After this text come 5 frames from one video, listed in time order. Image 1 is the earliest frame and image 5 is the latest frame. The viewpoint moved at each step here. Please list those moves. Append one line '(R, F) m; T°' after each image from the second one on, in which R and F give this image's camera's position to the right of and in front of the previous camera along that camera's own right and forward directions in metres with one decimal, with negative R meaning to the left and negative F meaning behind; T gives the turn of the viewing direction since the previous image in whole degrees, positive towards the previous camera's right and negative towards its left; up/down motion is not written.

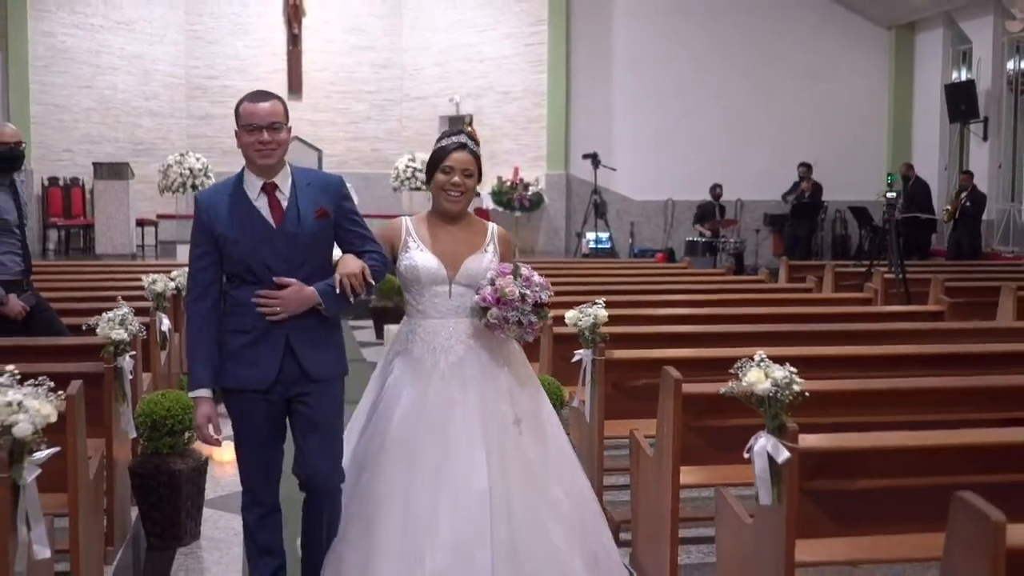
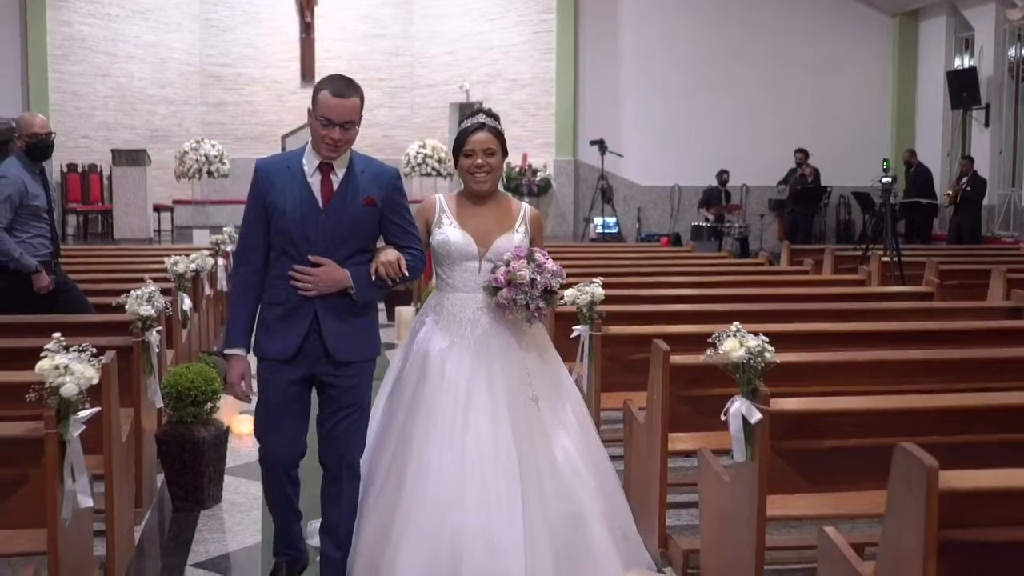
(0.0, -0.3) m; -1°
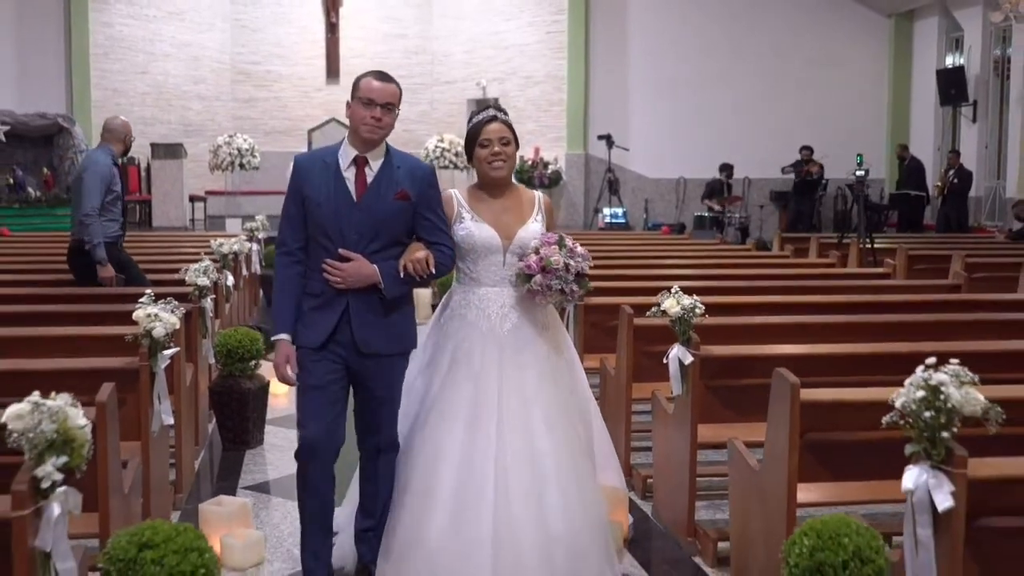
(+0.1, -0.9) m; -1°
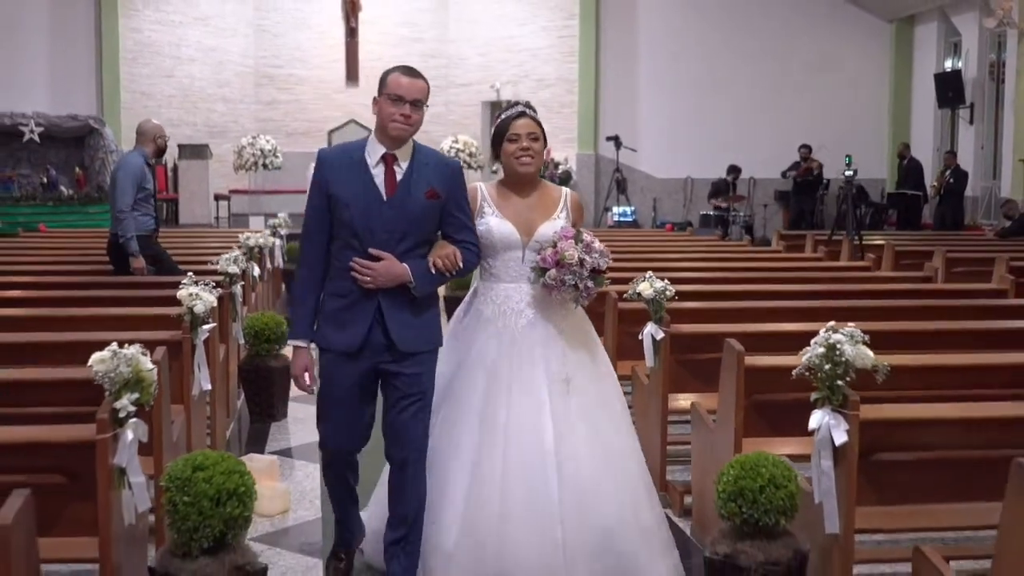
(+0.1, -0.6) m; -1°
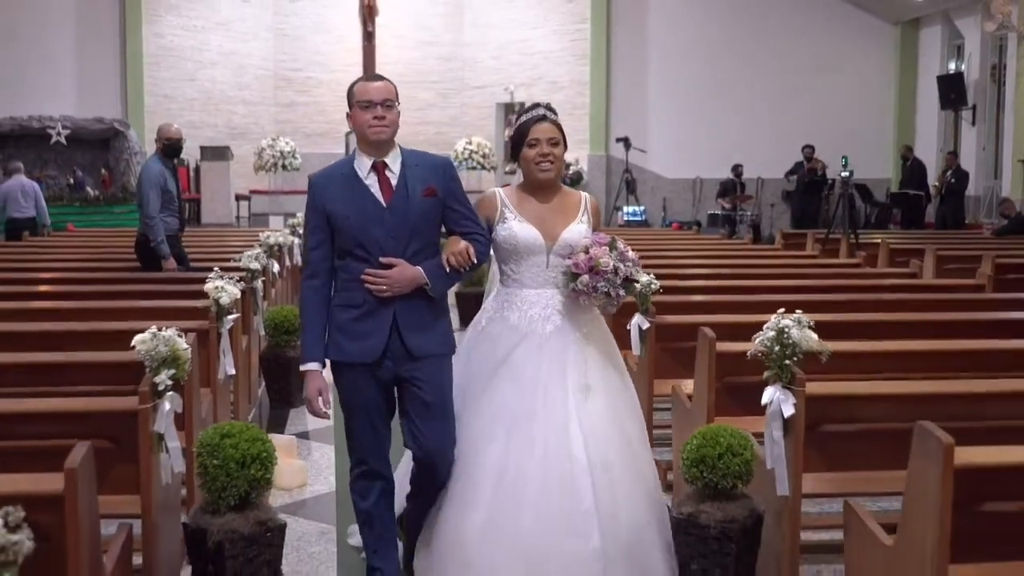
(+0.1, -0.4) m; -1°
